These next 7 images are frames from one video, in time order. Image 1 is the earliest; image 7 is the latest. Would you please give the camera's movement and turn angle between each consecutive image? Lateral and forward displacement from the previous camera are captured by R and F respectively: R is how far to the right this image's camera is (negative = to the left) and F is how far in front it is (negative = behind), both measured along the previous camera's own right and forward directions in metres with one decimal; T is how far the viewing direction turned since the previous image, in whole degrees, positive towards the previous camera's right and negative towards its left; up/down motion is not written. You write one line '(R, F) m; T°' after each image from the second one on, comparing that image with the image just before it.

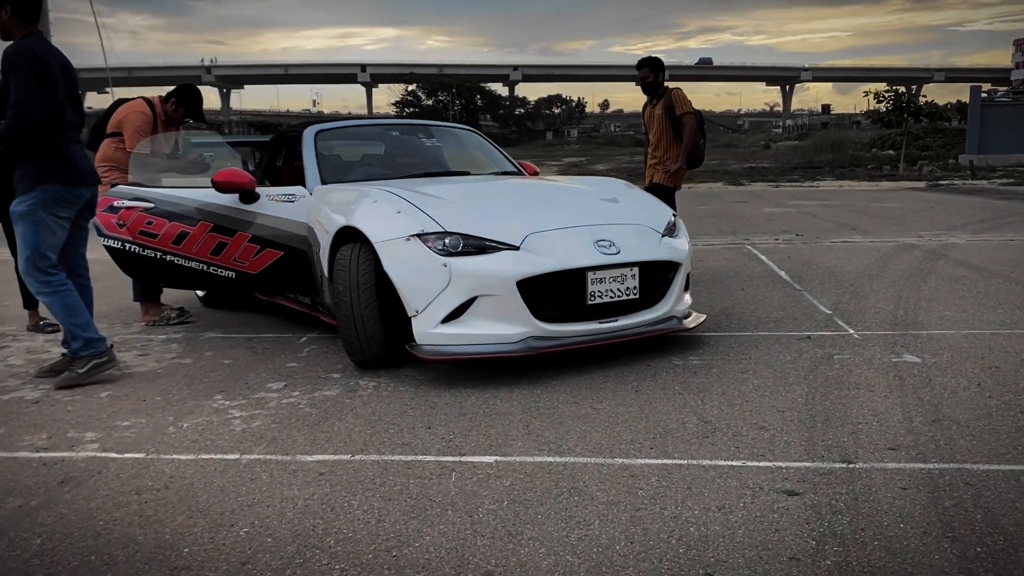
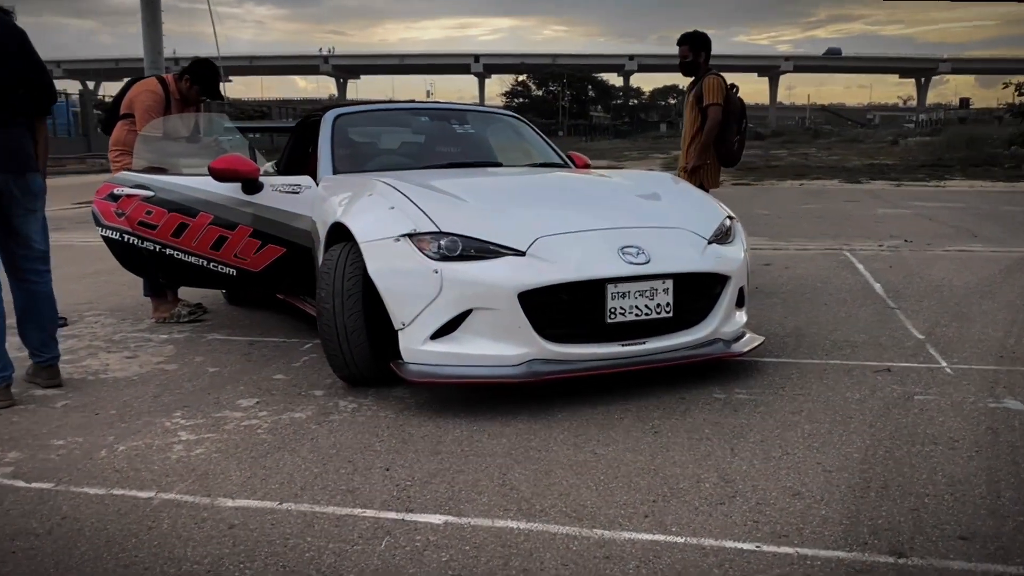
(+0.4, +0.6) m; -6°
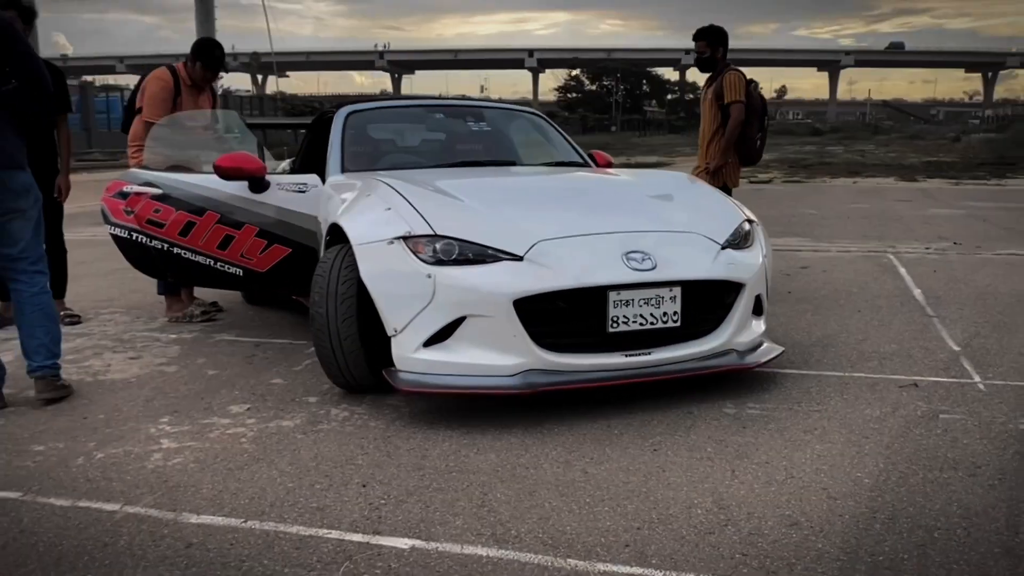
(+0.2, +0.2) m; -3°
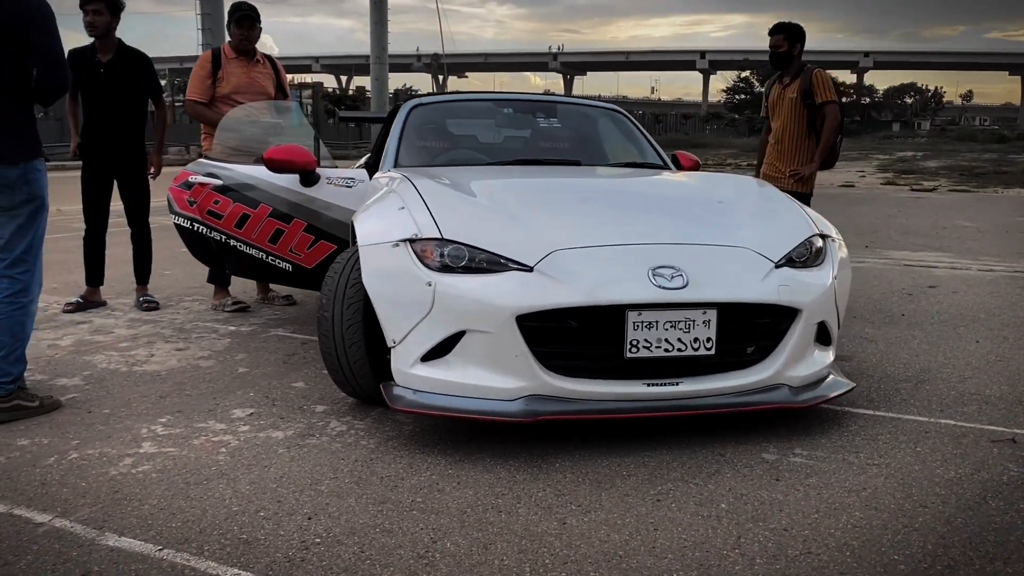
(+0.5, +0.4) m; -10°
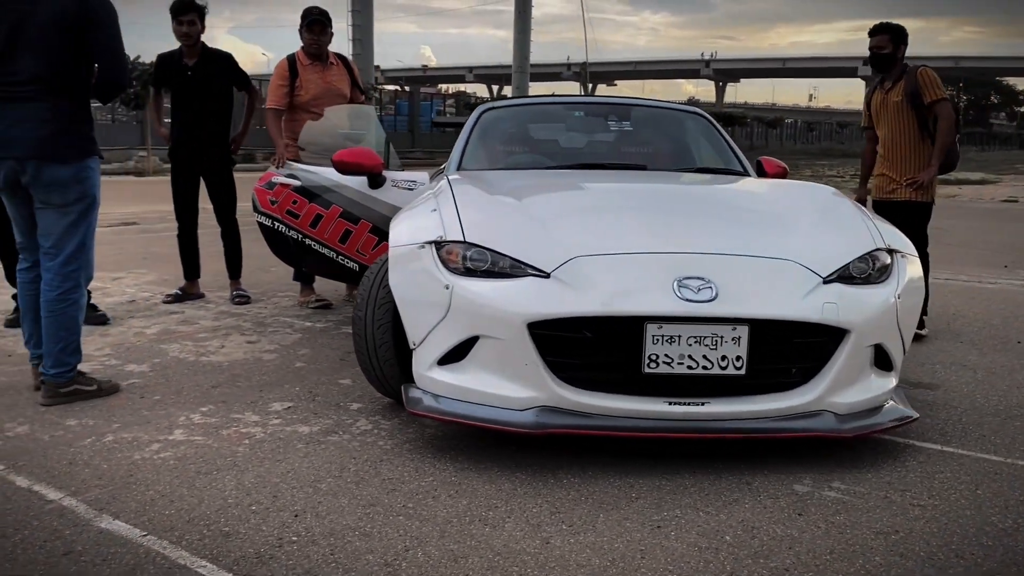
(+0.4, +0.1) m; -9°
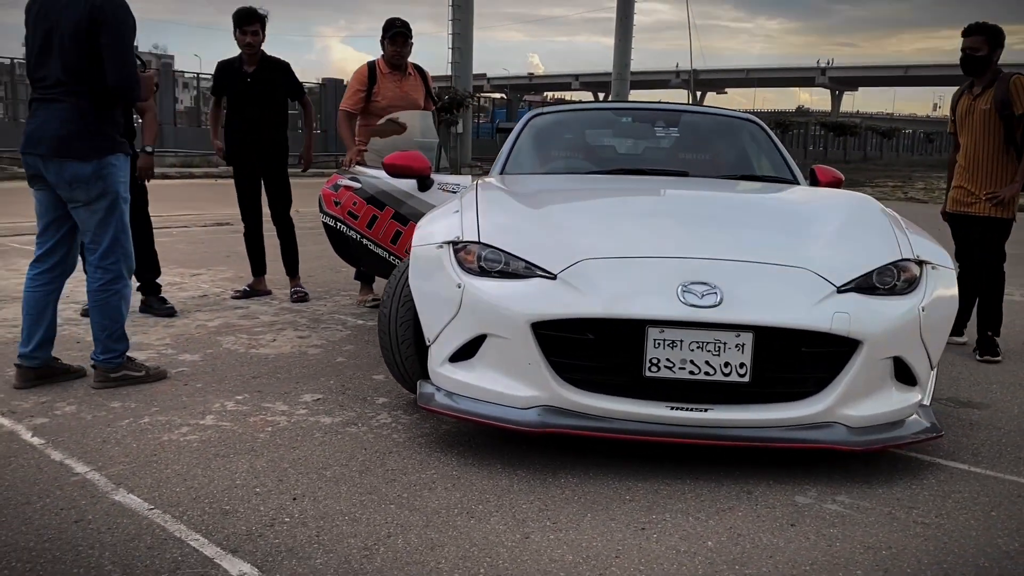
(+0.3, 0.0) m; -6°
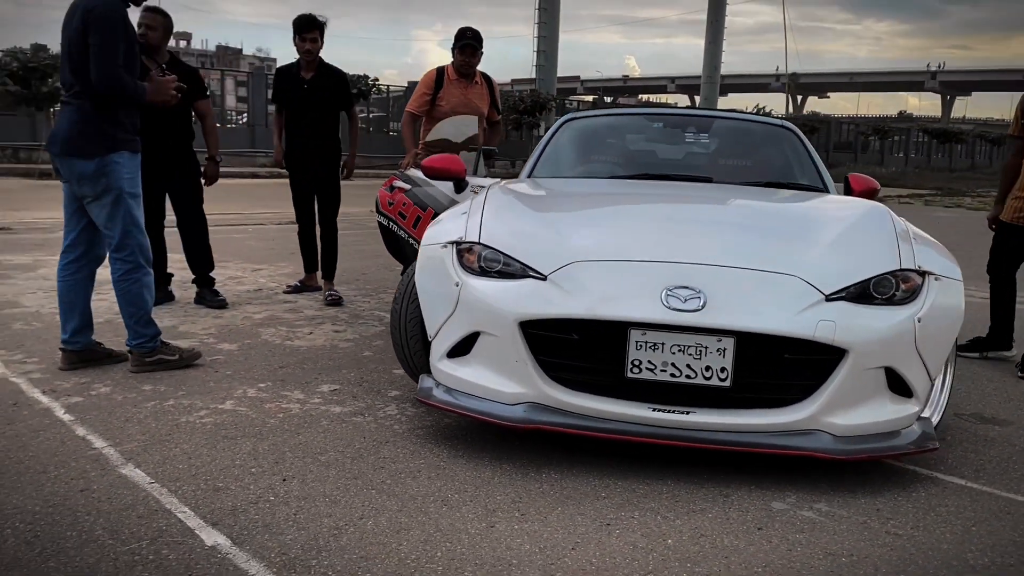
(+0.3, -0.1) m; -6°
